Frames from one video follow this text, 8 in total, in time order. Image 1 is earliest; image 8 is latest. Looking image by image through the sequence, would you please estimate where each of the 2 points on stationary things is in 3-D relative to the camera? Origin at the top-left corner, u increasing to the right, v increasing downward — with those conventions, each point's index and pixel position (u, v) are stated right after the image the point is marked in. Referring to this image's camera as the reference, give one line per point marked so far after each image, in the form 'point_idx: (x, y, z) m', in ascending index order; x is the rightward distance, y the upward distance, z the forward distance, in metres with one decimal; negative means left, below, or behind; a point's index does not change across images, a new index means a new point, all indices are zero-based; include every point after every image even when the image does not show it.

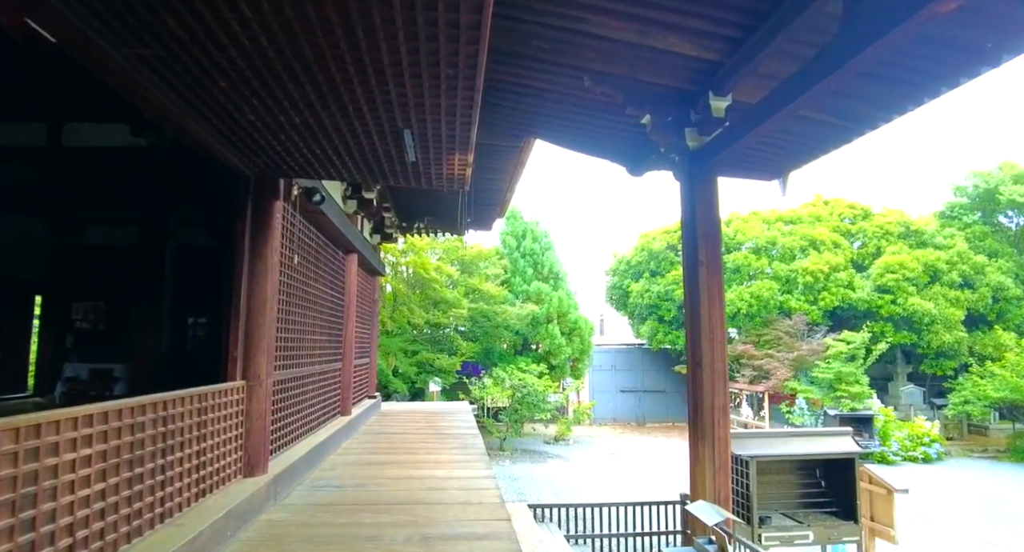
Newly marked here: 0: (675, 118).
0: (+0.9, +0.9, +3.3) m
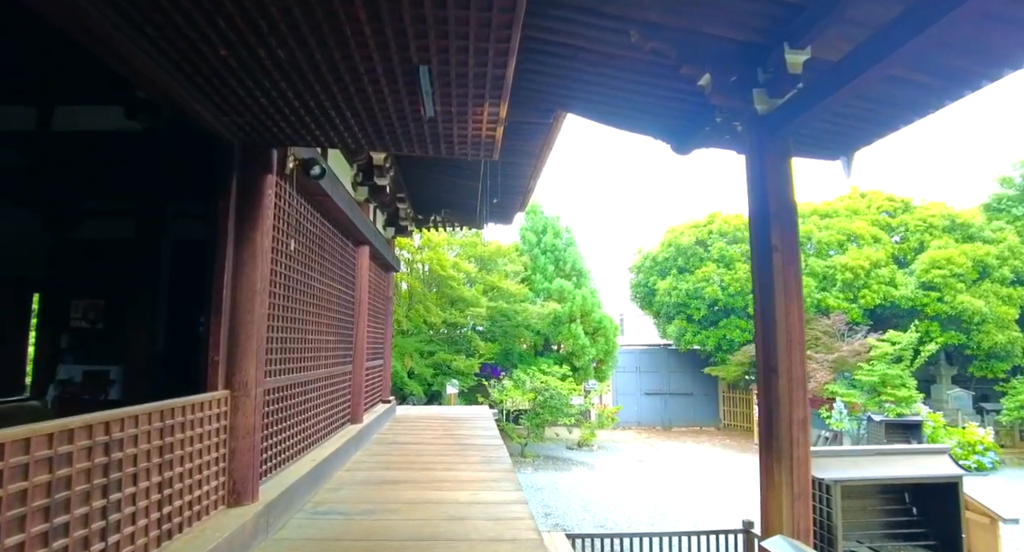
0: (+1.1, +0.9, +2.8) m
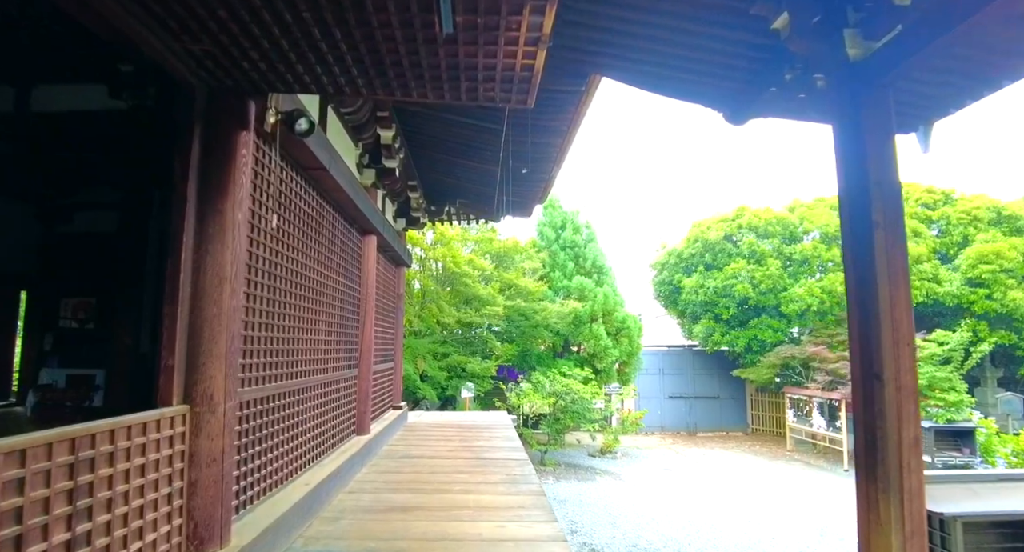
0: (+1.2, +1.0, +2.3) m
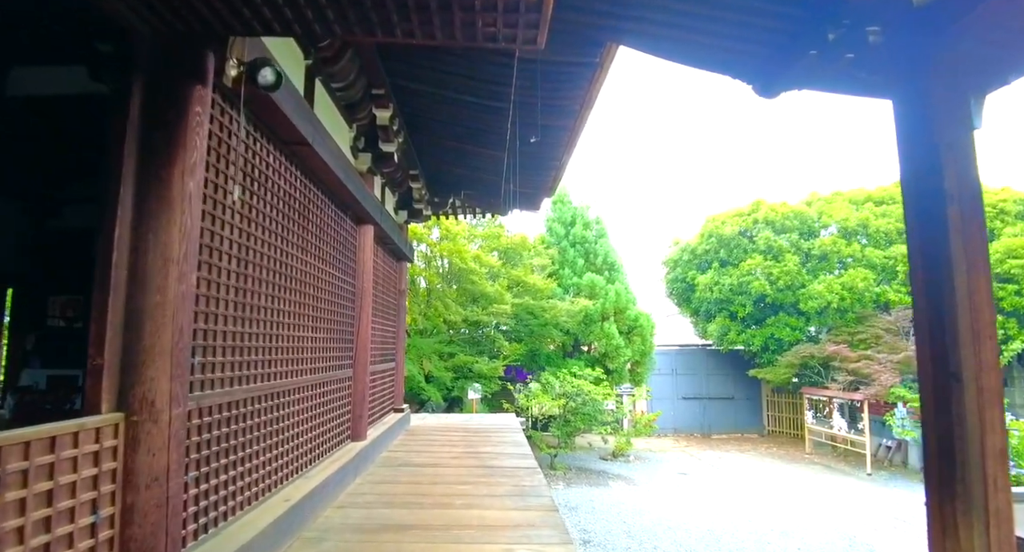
0: (+1.2, +1.0, +2.0) m
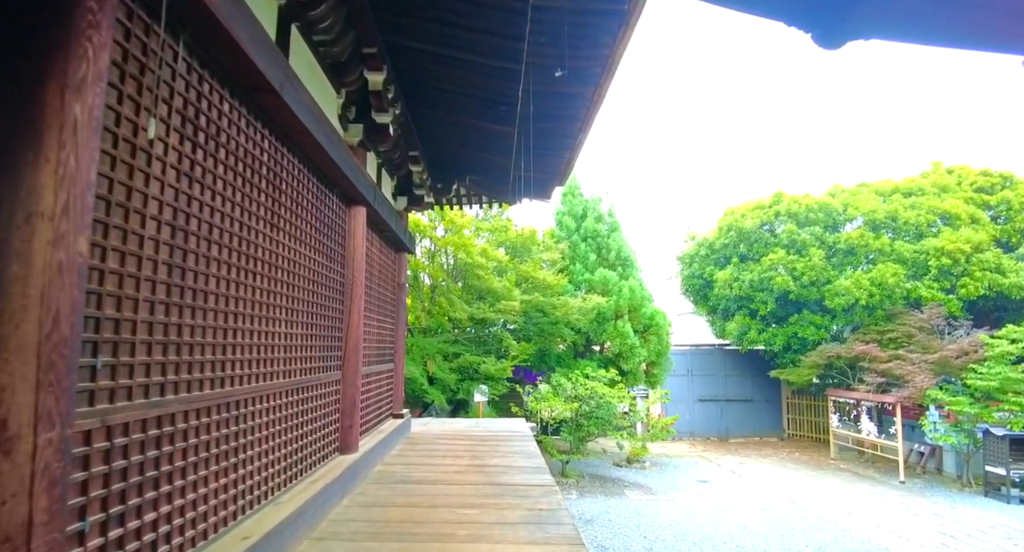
0: (+1.3, +1.1, +1.5) m
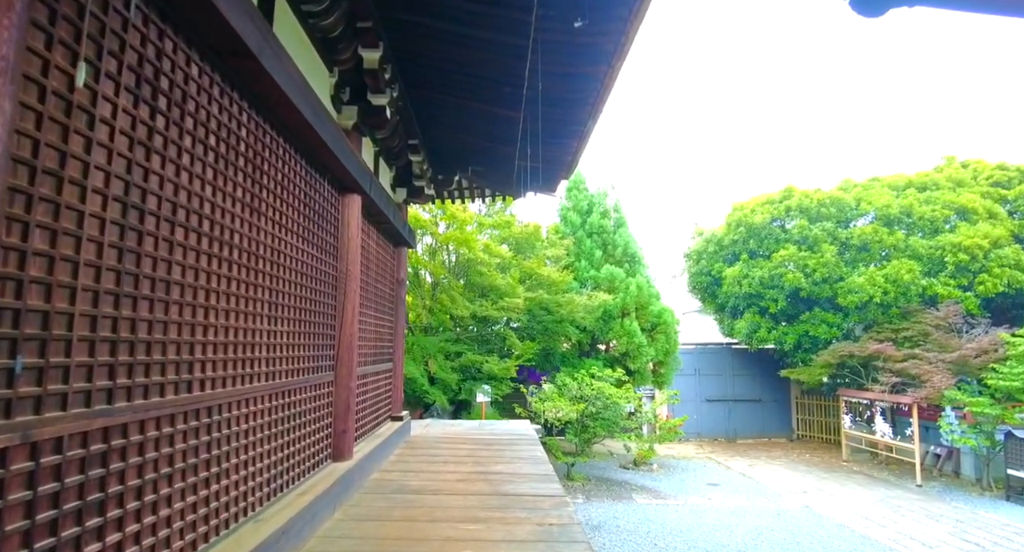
0: (+1.3, +1.1, +1.2) m
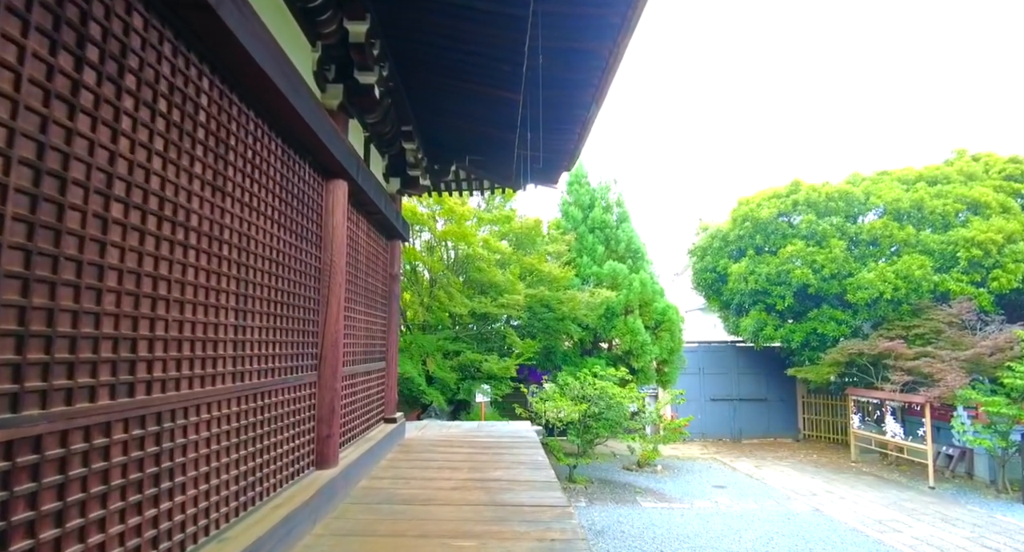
0: (+1.3, +1.2, +1.0) m
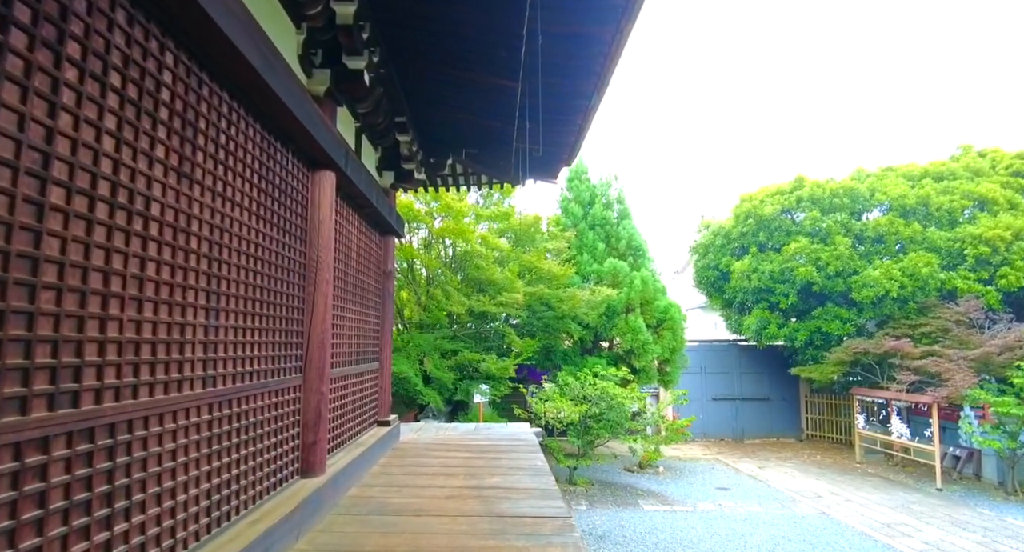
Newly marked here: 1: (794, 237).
0: (+1.3, +1.2, +0.9) m
1: (+4.4, +0.6, +9.5) m
